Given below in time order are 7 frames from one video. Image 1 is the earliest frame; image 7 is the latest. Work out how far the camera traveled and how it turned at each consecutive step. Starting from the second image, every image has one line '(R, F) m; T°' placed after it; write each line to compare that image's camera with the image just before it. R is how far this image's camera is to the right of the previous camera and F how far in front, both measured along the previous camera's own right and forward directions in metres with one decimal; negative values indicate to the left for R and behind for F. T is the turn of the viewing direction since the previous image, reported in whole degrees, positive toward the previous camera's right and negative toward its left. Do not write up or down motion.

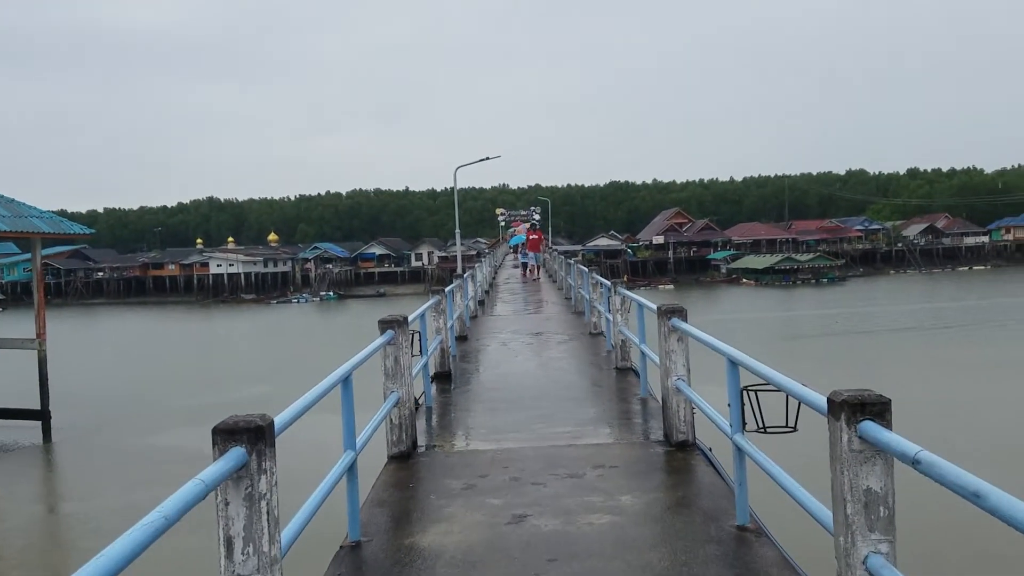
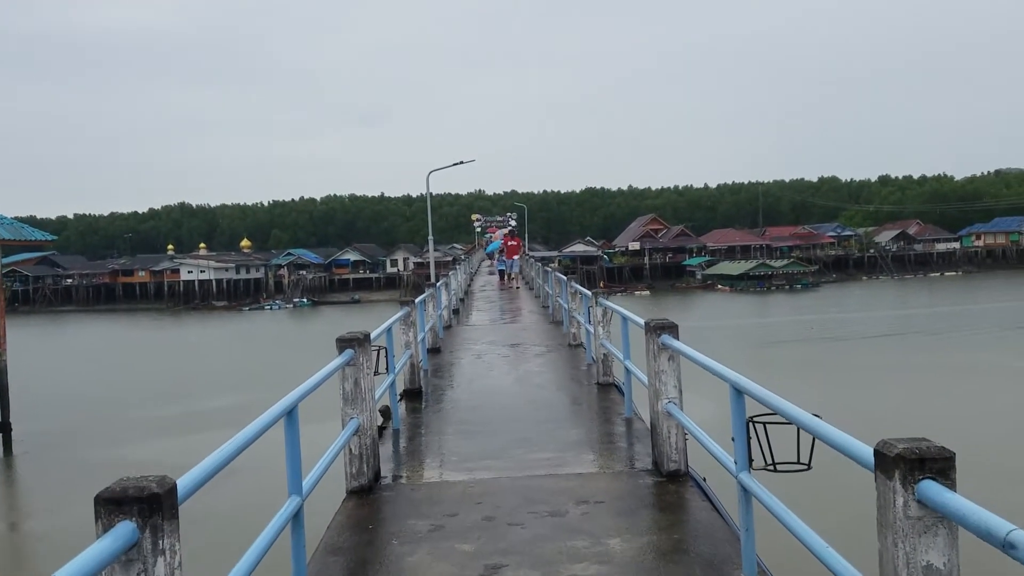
(0.0, +0.3) m; +2°
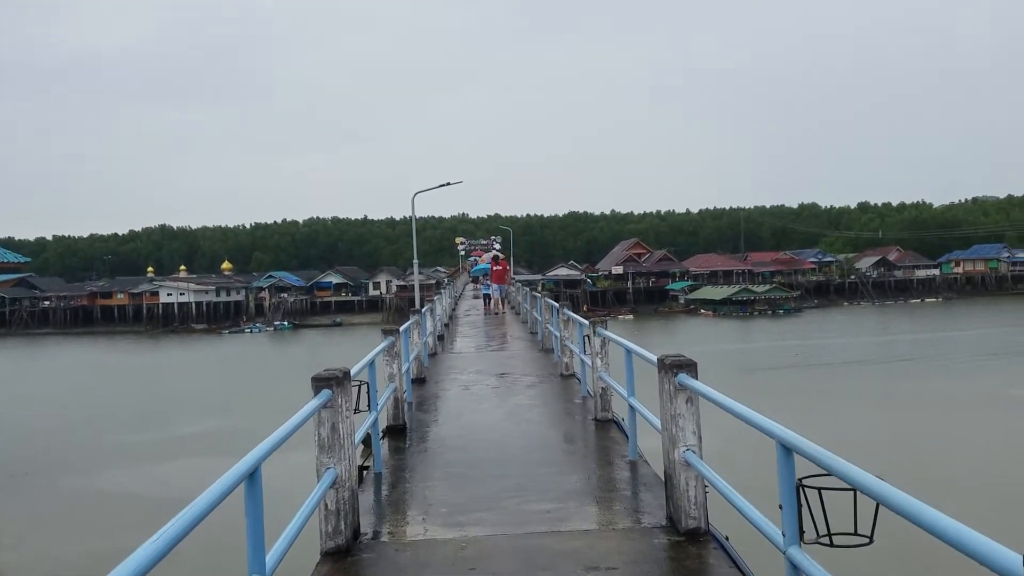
(0.0, +0.3) m; +1°
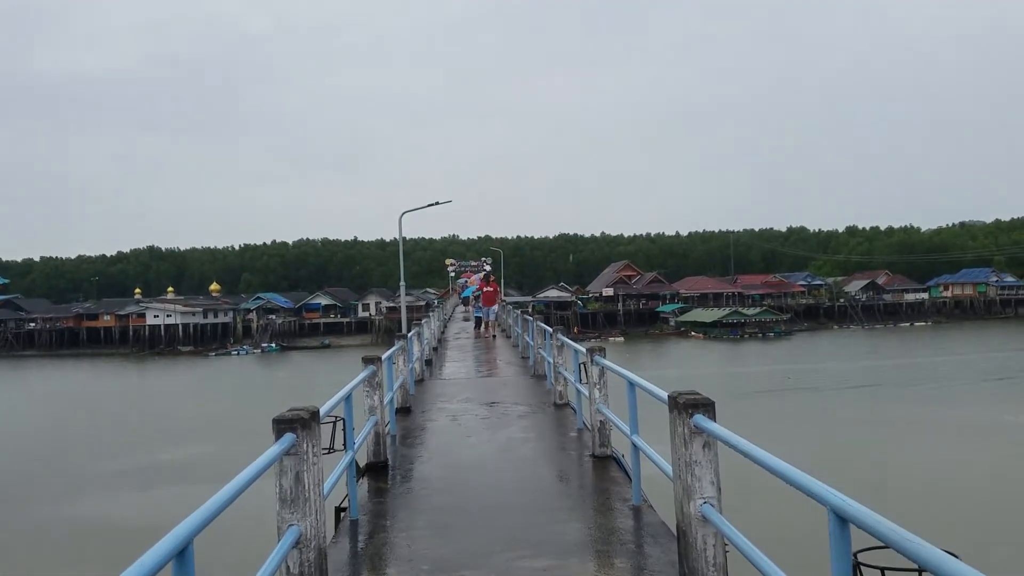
(0.0, +0.3) m; +1°
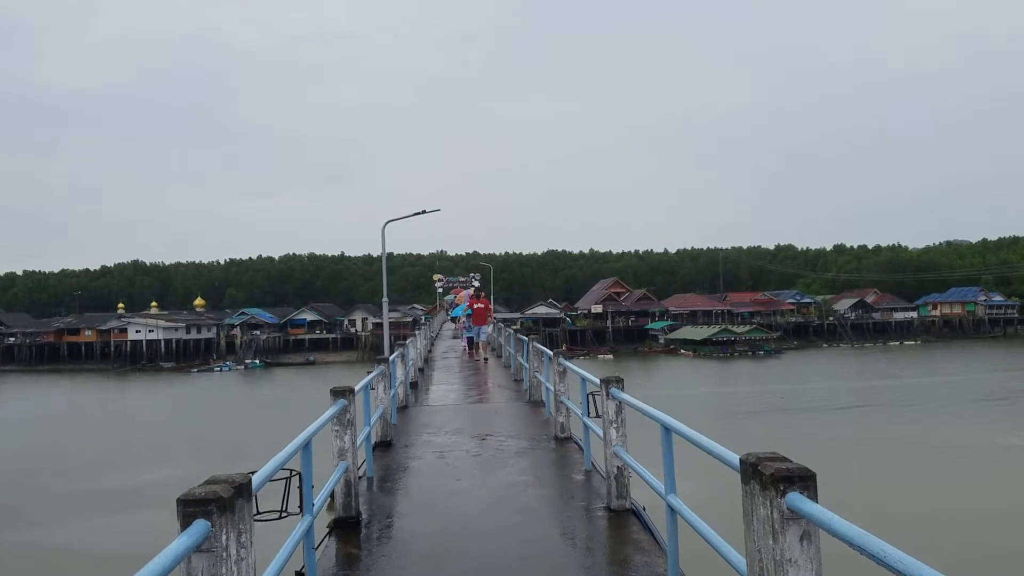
(0.0, +0.6) m; +1°
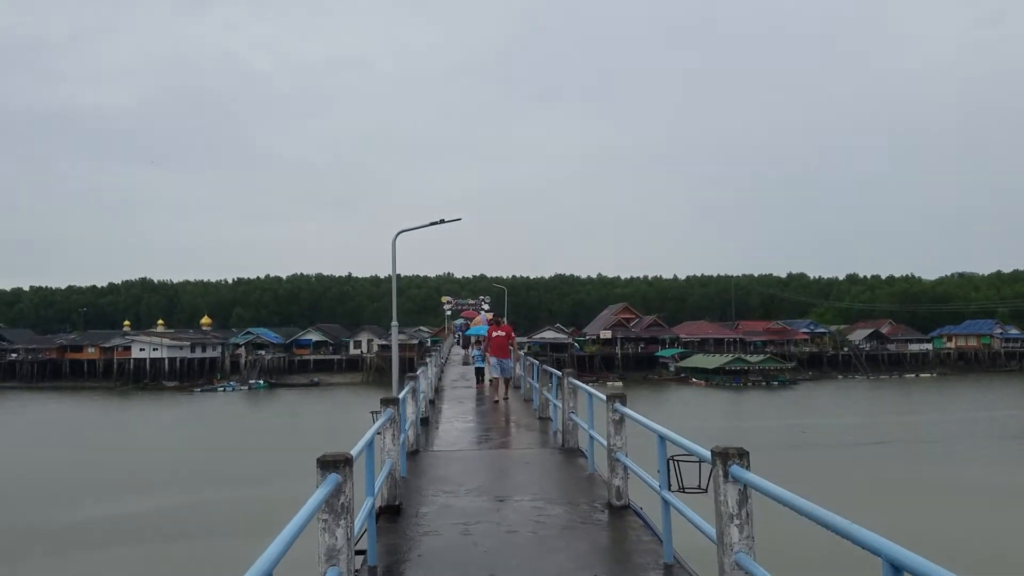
(-0.2, +0.9) m; -1°
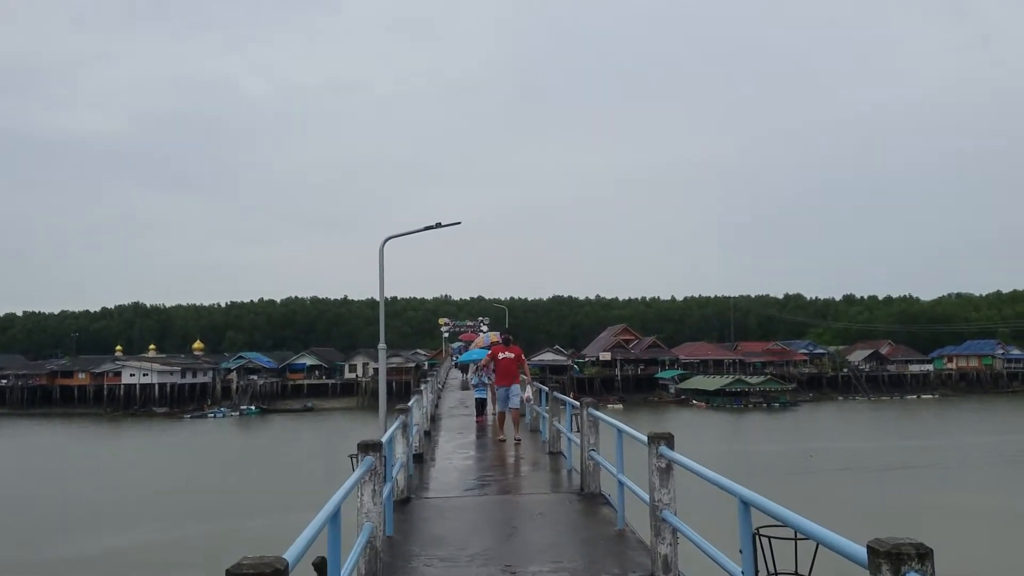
(-0.1, +0.8) m; 0°
